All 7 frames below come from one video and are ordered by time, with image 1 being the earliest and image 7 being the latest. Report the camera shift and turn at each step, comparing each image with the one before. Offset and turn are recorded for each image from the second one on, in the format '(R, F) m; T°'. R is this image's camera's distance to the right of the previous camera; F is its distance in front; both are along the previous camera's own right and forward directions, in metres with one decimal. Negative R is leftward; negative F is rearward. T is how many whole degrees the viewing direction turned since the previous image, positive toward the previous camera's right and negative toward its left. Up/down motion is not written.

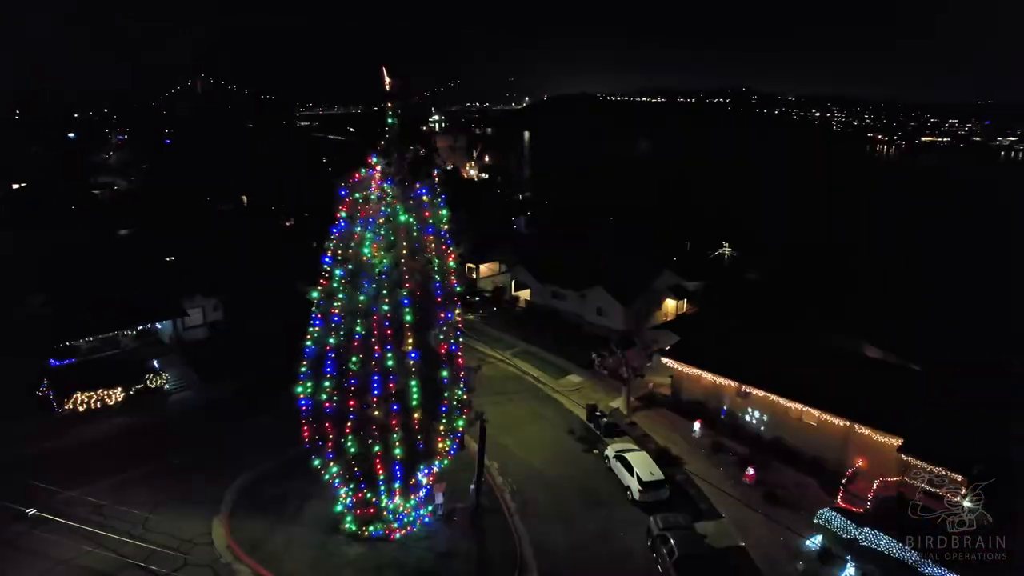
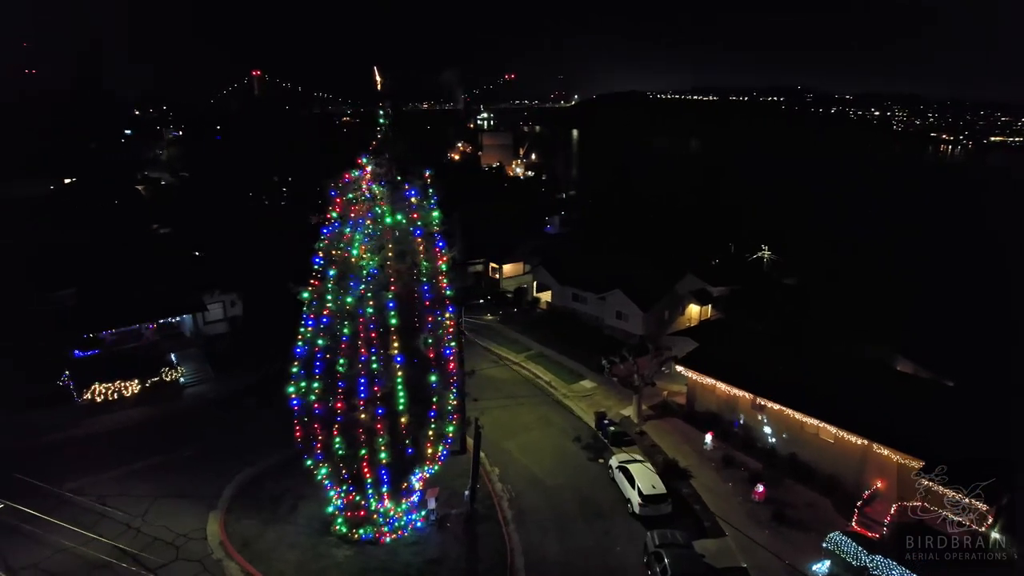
(+0.7, +0.3) m; -4°
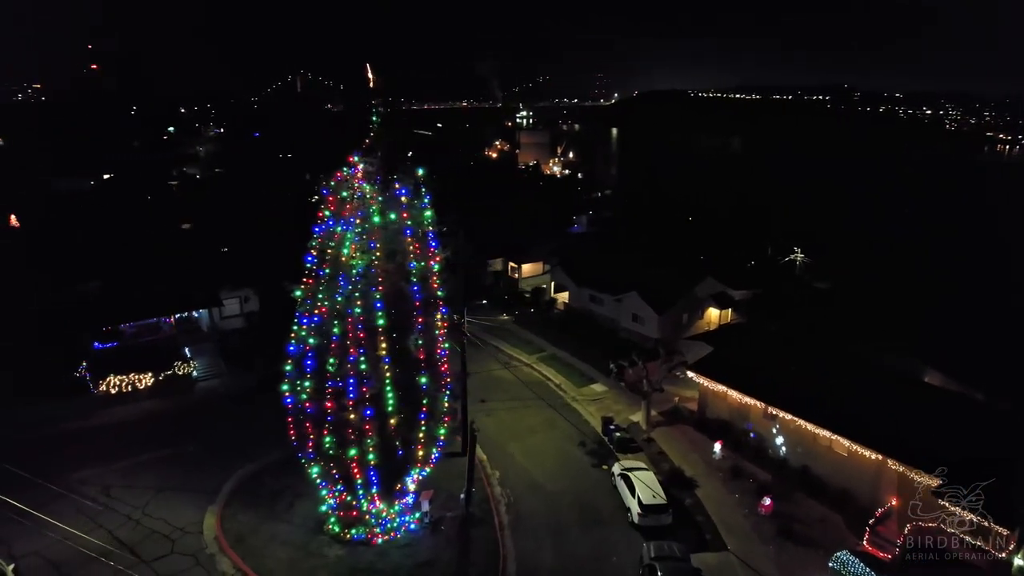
(+0.5, +0.2) m; -3°
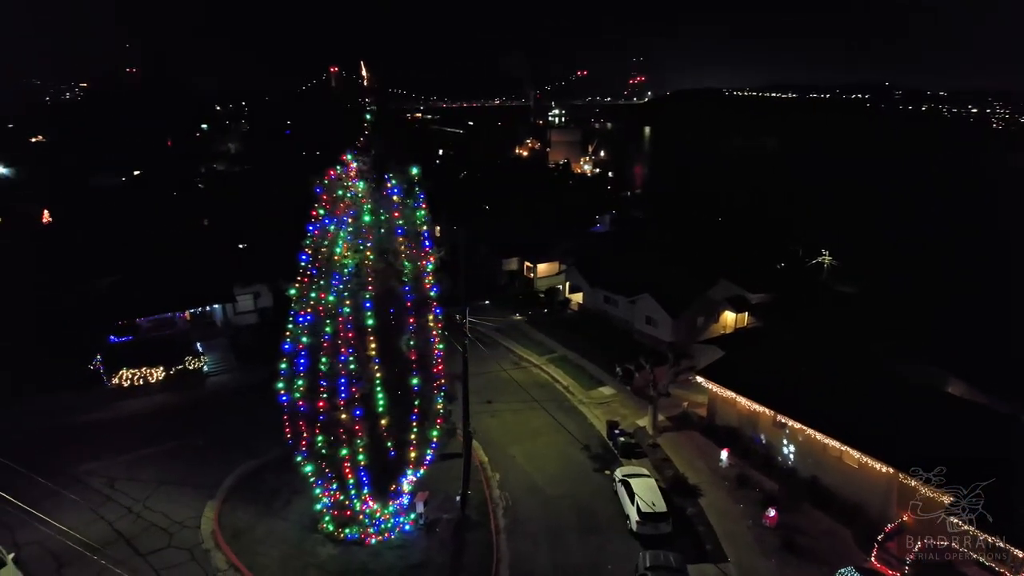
(+0.4, +0.1) m; -2°
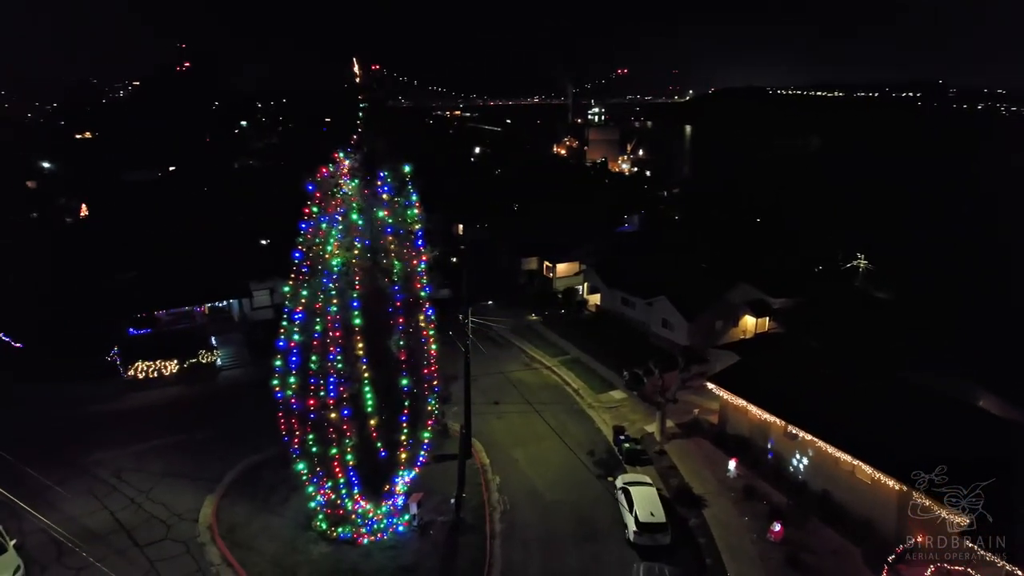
(+0.5, +0.2) m; -3°
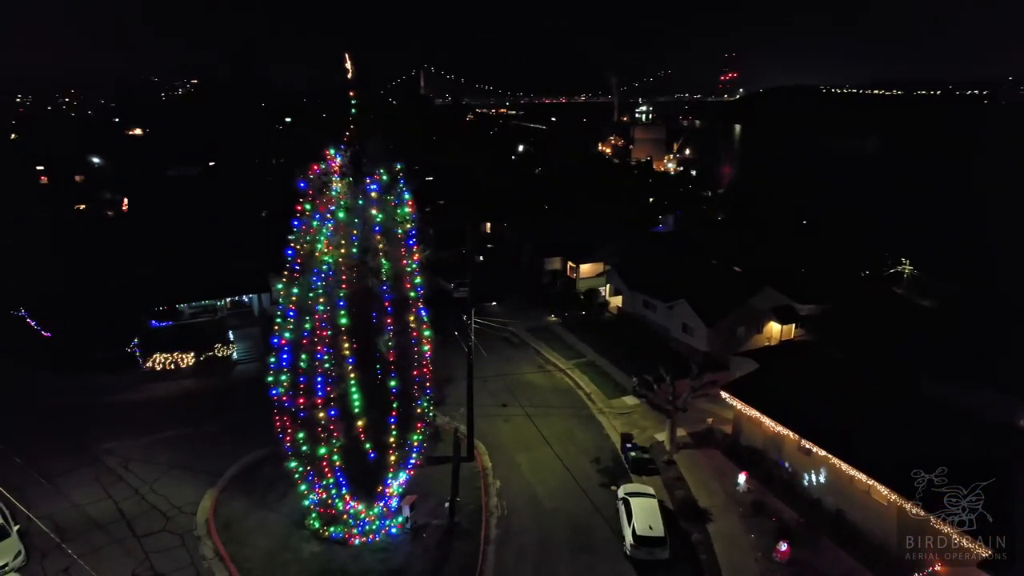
(+0.6, +0.2) m; -3°
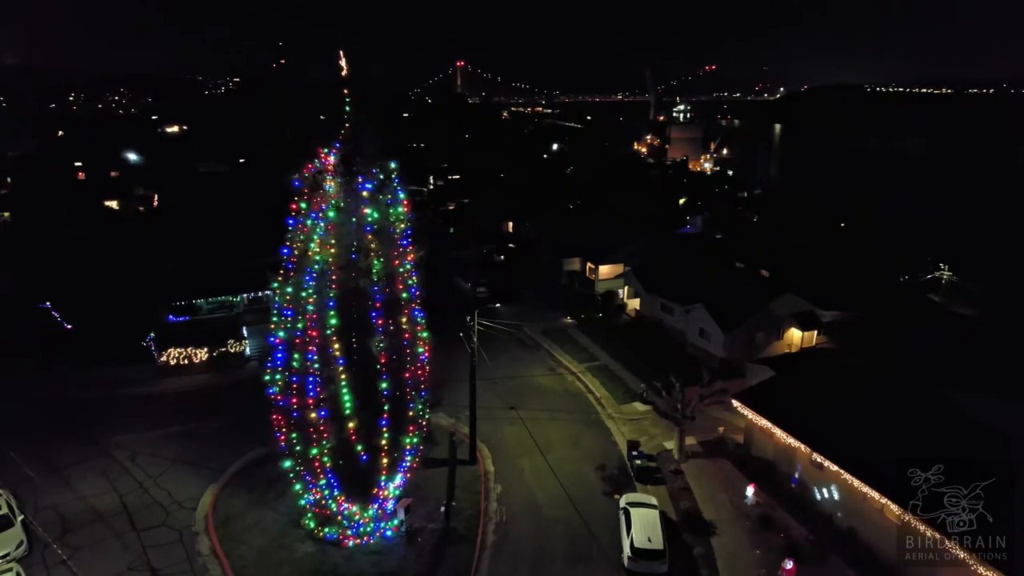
(+0.5, +0.2) m; -3°
